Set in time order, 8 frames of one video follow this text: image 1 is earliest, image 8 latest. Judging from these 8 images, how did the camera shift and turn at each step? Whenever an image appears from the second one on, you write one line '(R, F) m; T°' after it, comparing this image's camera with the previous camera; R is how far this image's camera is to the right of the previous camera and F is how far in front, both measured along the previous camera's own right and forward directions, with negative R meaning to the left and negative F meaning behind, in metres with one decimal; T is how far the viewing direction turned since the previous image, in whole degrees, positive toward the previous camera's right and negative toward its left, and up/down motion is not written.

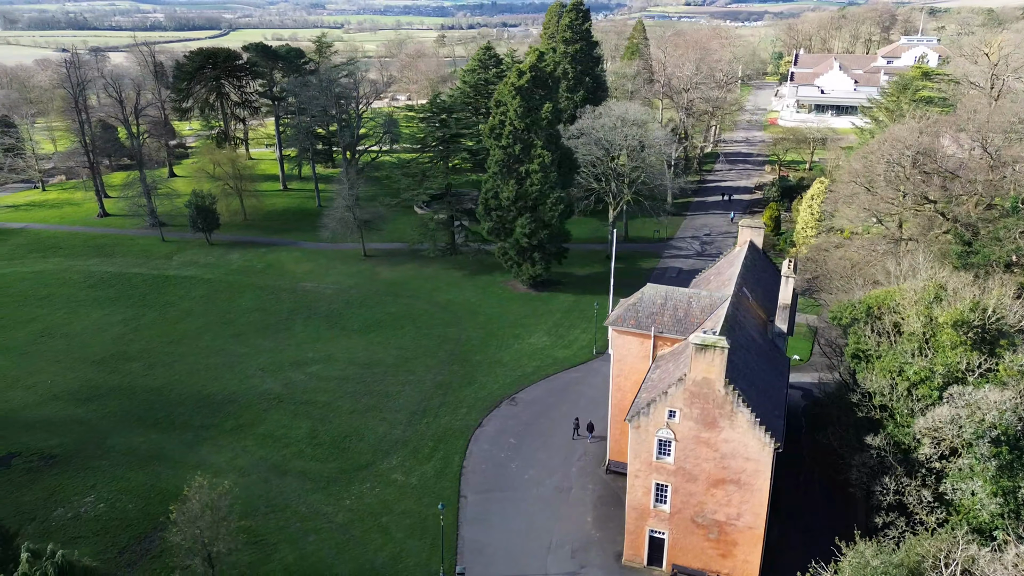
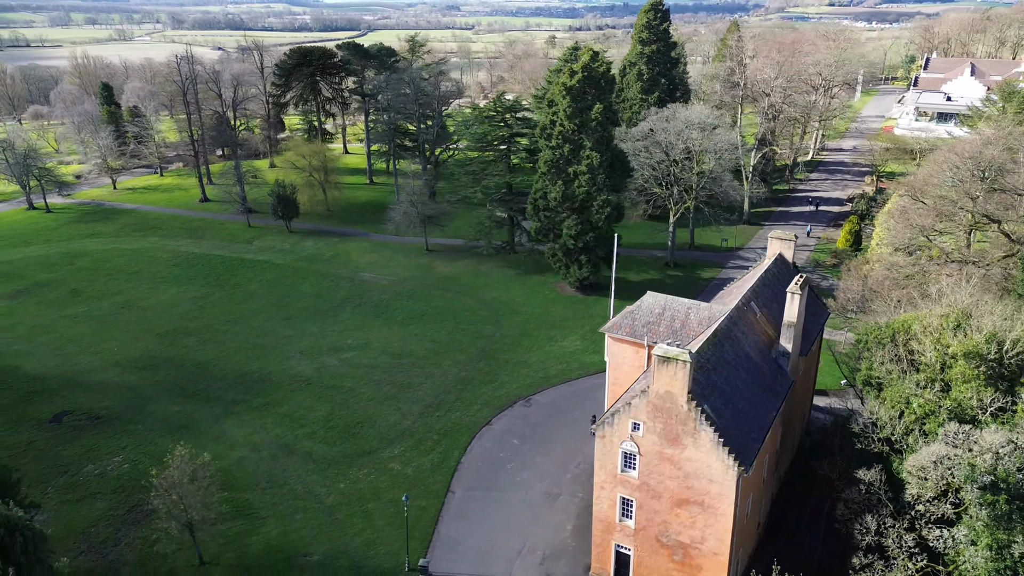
(+4.9, +0.6) m; -9°
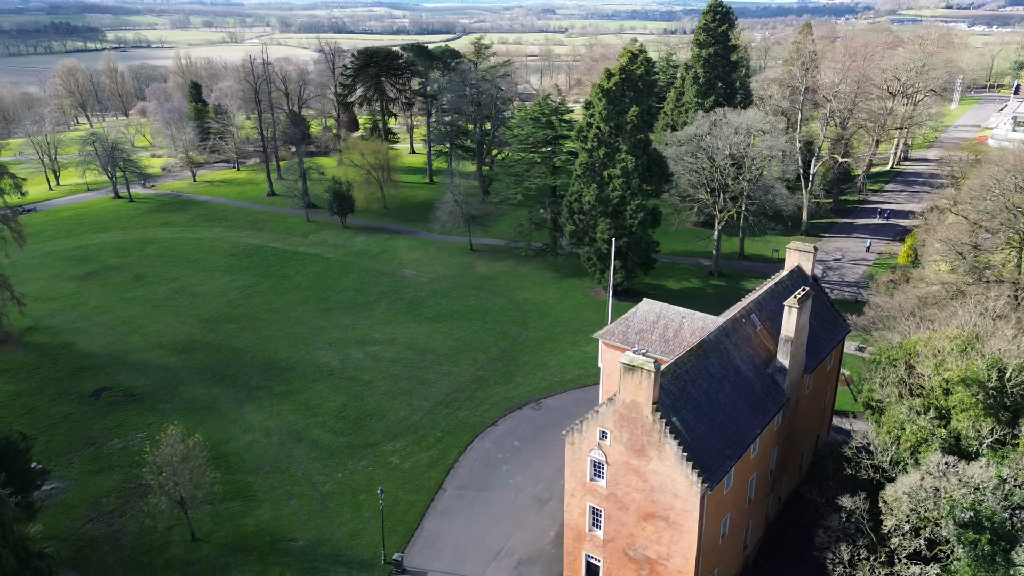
(+3.6, +0.3) m; -6°
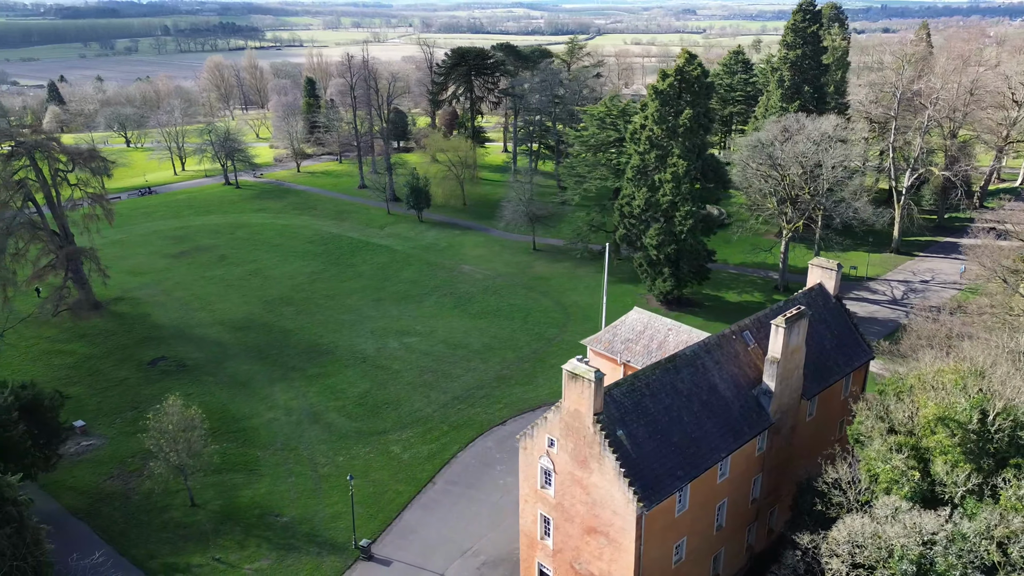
(+5.1, +0.6) m; -9°
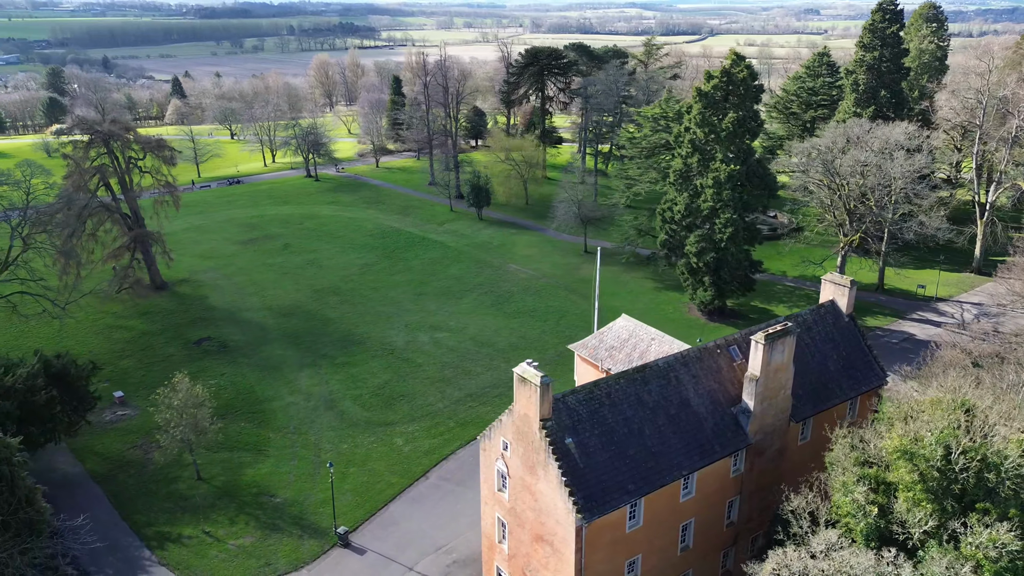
(+4.1, +0.5) m; -8°
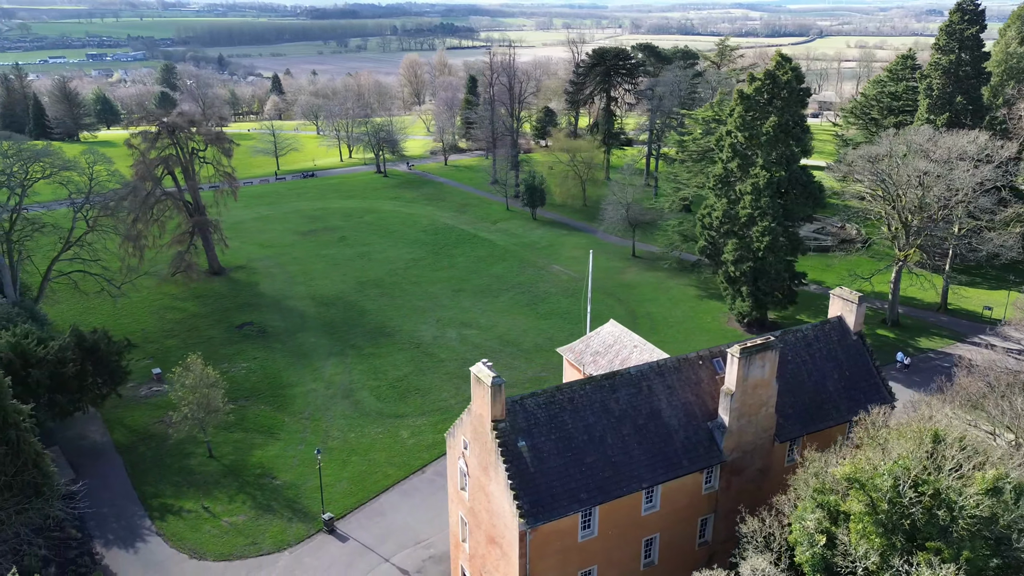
(+3.6, +0.4) m; -7°
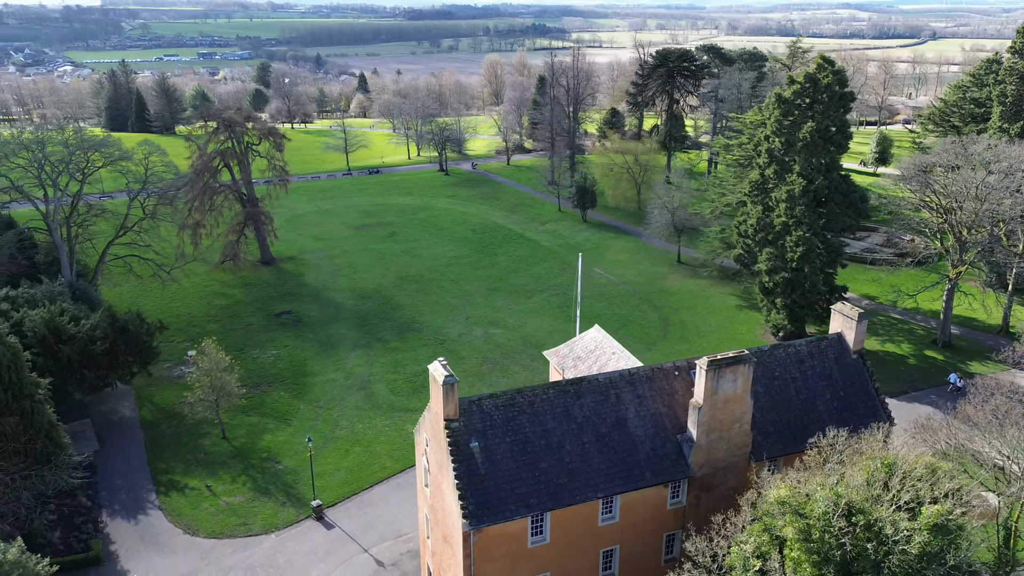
(+3.4, +0.3) m; -6°
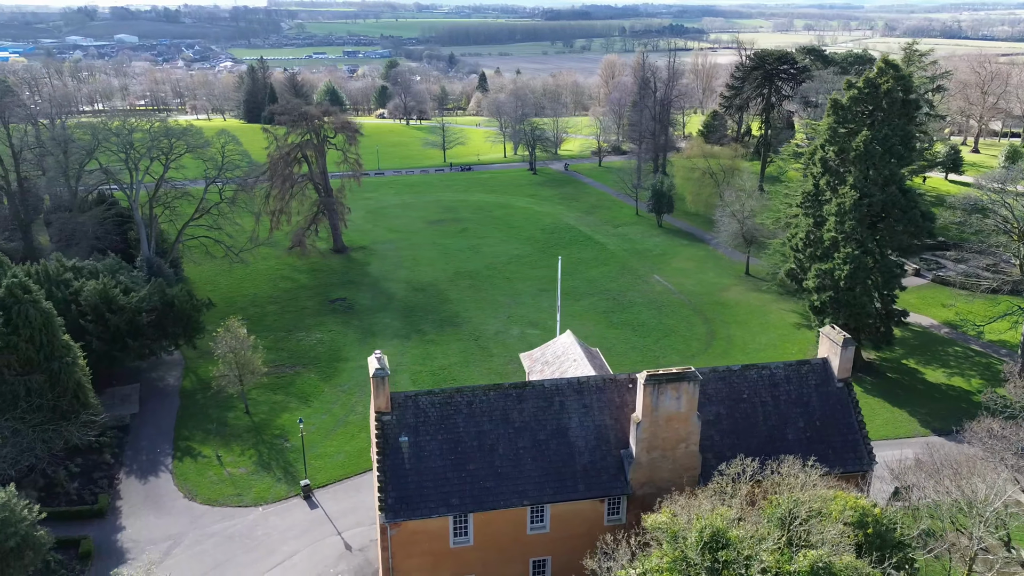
(+5.1, +0.6) m; -9°
